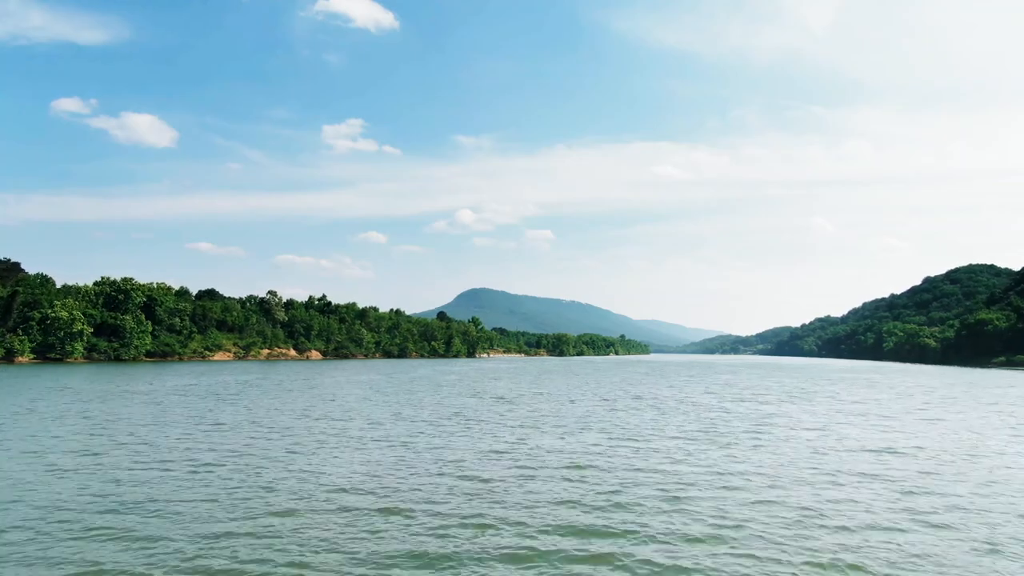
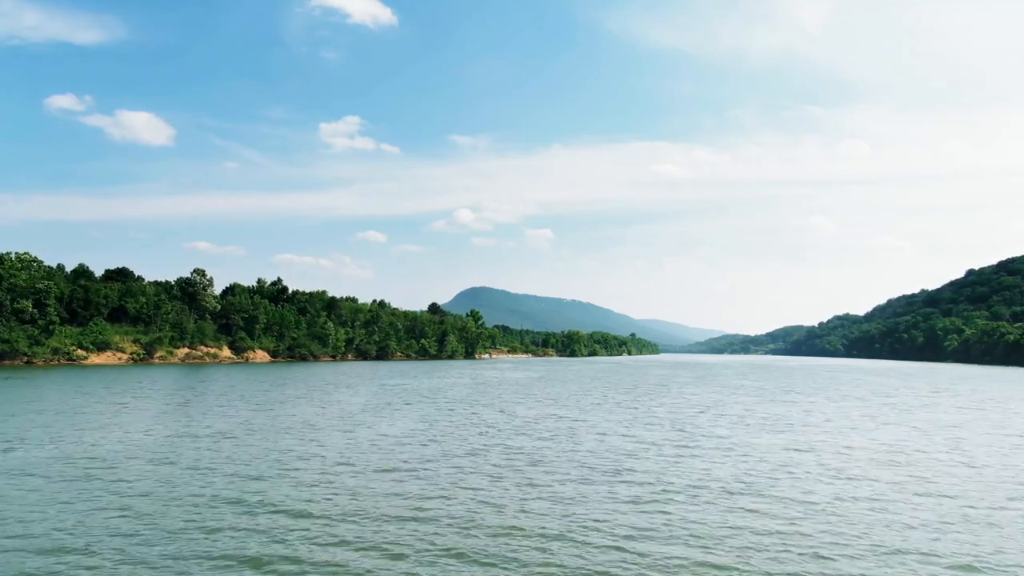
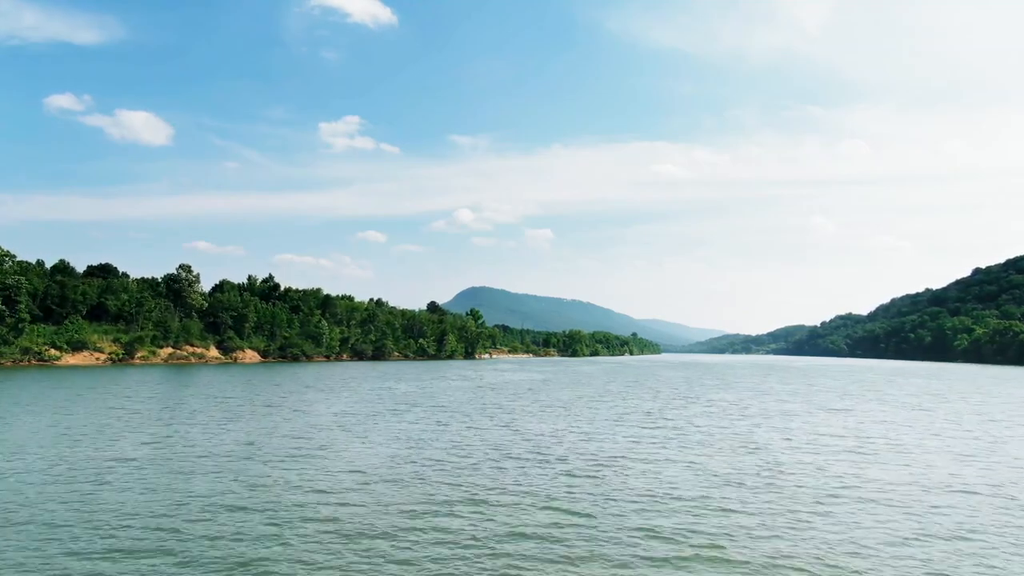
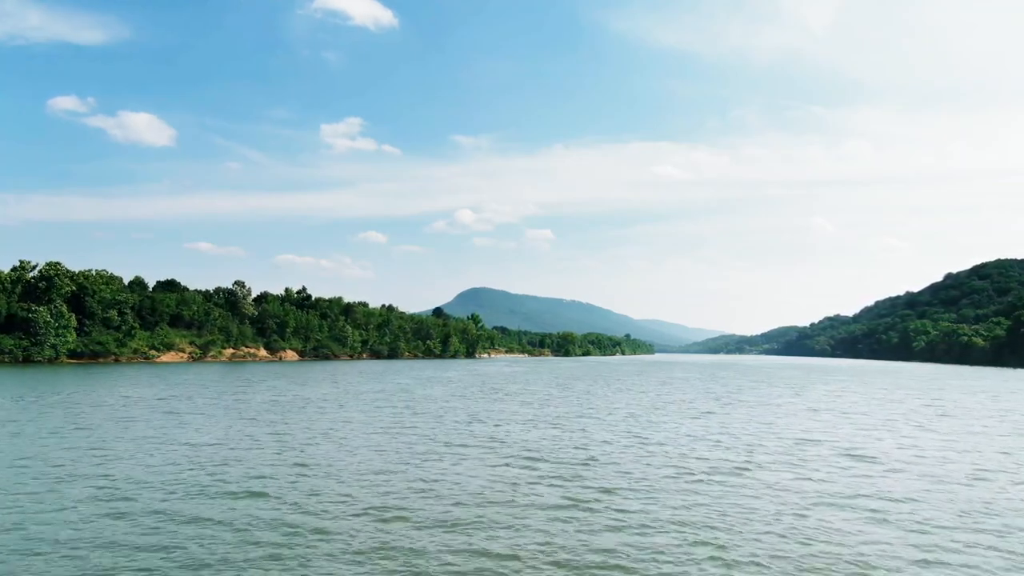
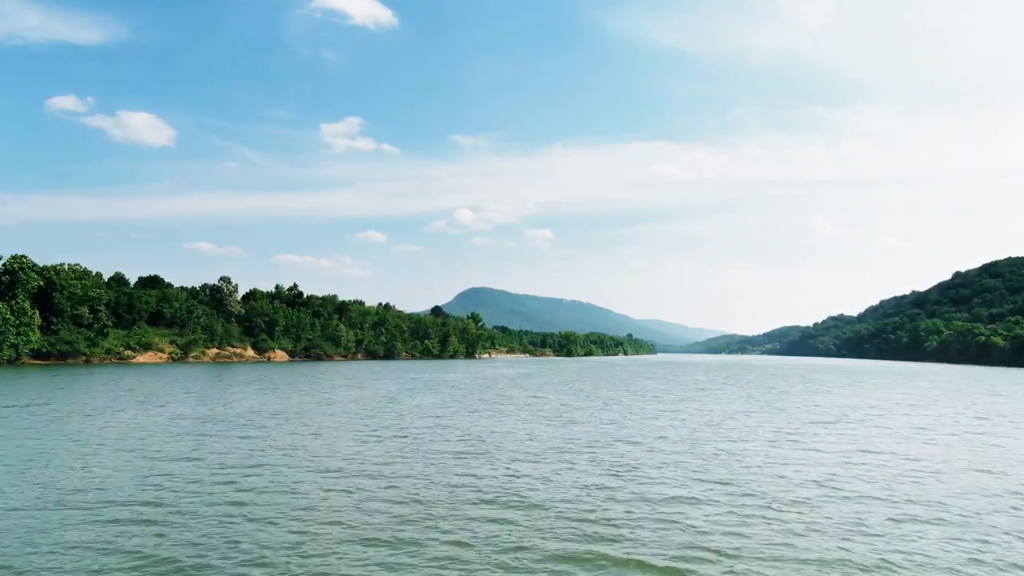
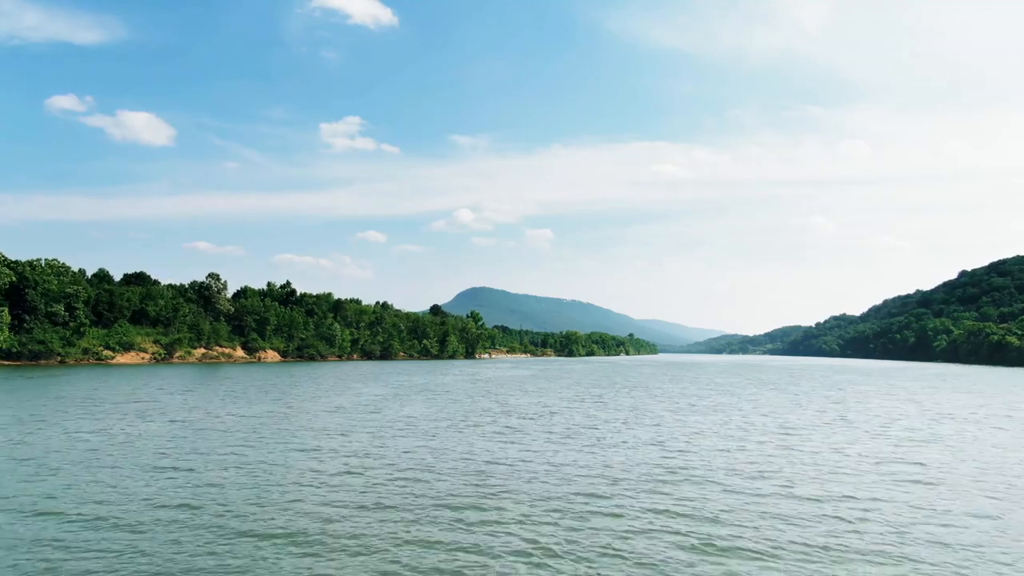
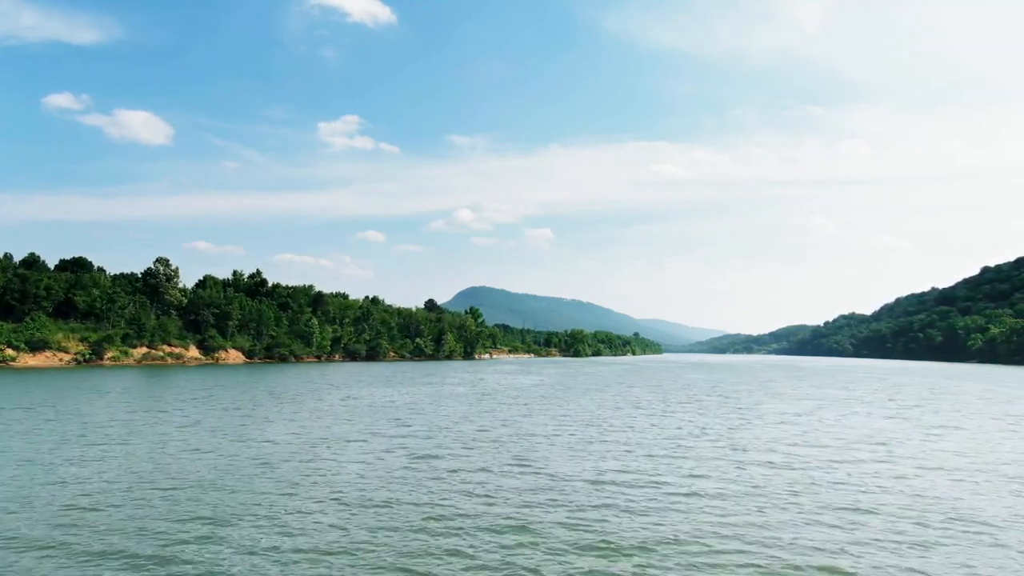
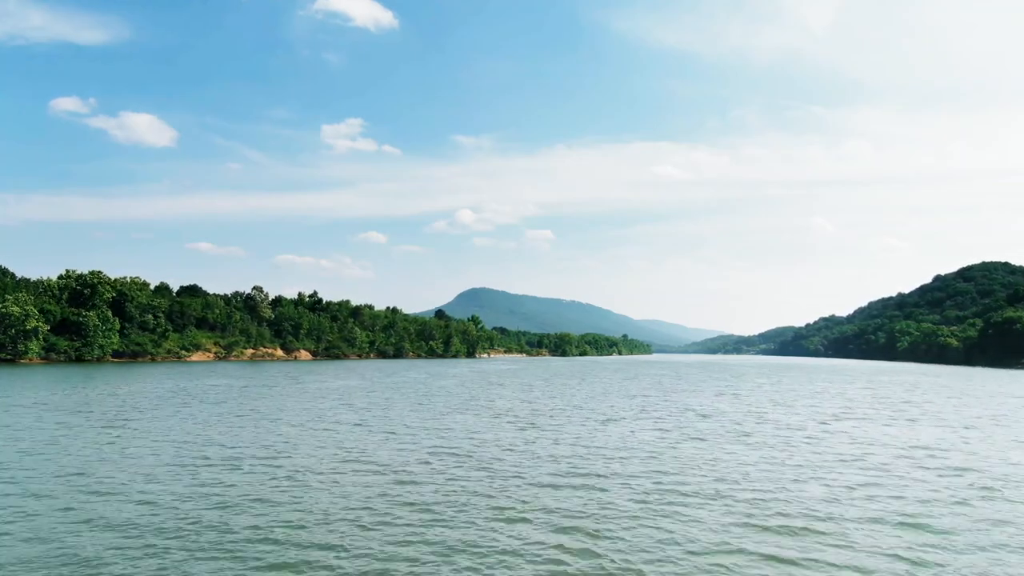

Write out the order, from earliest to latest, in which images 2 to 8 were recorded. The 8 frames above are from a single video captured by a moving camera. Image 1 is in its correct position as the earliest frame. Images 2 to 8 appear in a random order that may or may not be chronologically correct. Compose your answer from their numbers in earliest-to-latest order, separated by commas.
8, 4, 5, 6, 2, 3, 7
